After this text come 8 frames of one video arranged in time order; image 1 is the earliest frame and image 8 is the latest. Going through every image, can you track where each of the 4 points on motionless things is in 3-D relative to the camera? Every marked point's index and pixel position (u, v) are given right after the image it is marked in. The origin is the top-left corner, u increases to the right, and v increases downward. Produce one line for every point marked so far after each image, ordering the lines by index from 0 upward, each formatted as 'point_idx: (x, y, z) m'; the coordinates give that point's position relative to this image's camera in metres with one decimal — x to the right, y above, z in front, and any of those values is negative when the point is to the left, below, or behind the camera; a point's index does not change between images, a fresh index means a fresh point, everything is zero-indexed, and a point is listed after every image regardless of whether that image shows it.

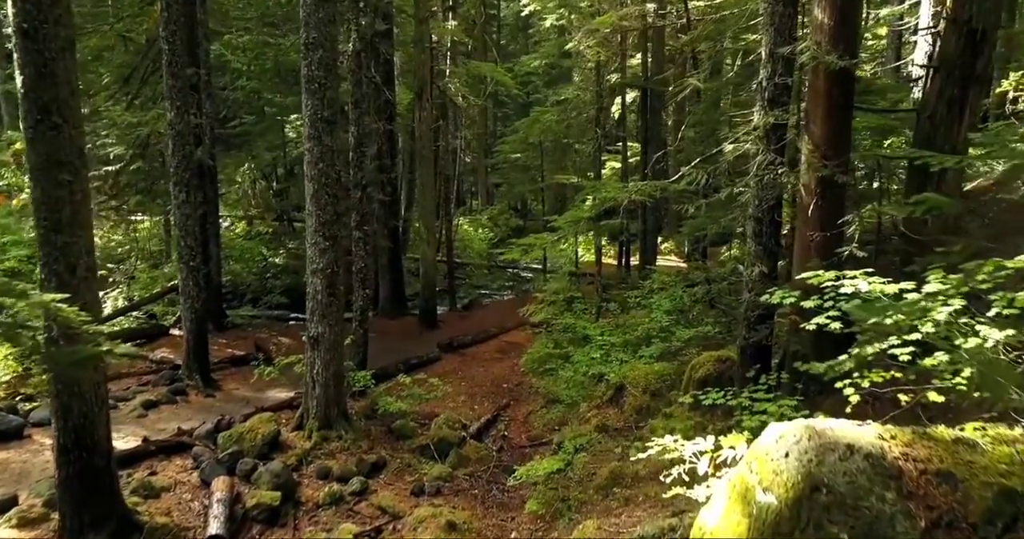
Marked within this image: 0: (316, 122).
0: (-2.8, +2.1, +9.2) m
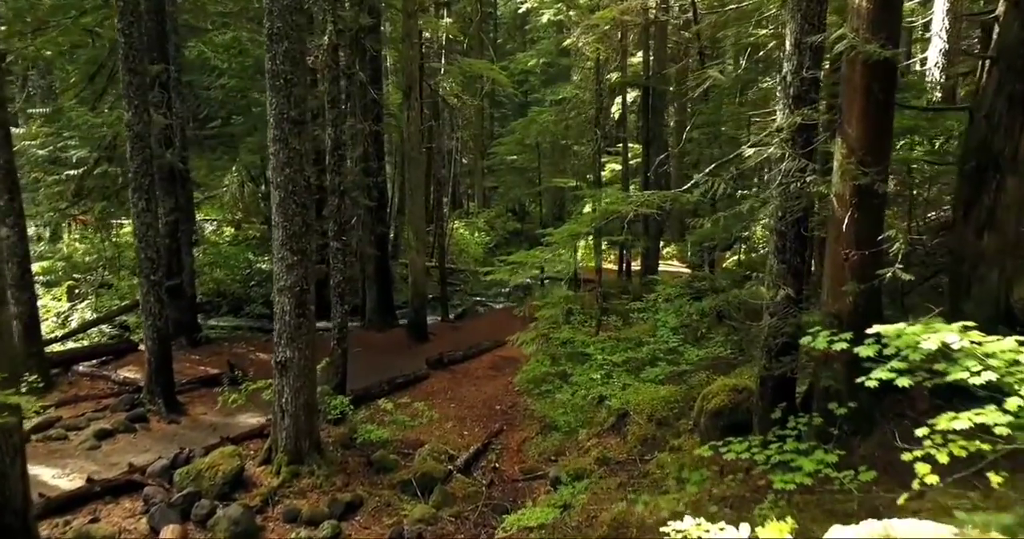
0: (-2.9, +1.8, +8.2) m
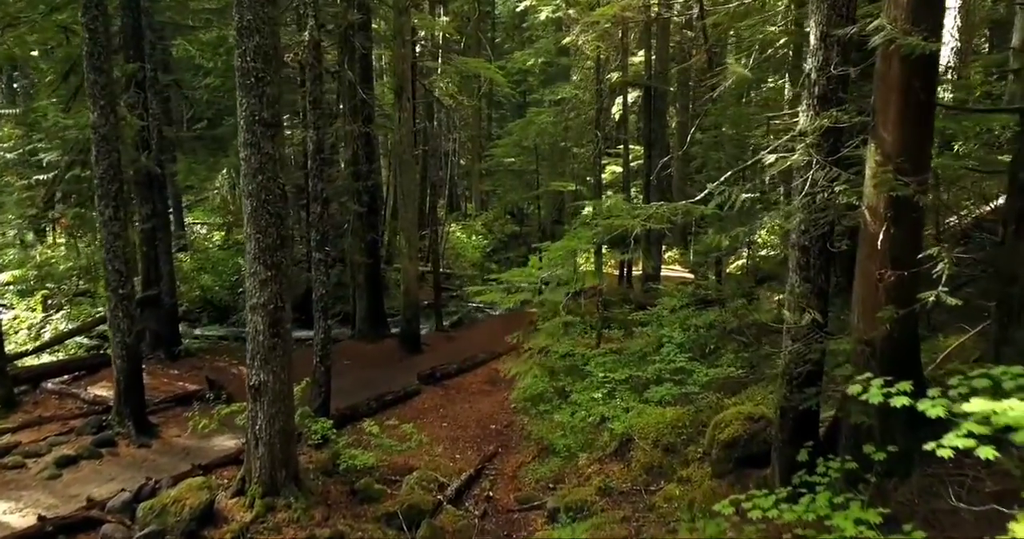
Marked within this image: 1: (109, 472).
0: (-3.0, +1.6, +7.5) m
1: (-5.6, -2.8, +8.9) m
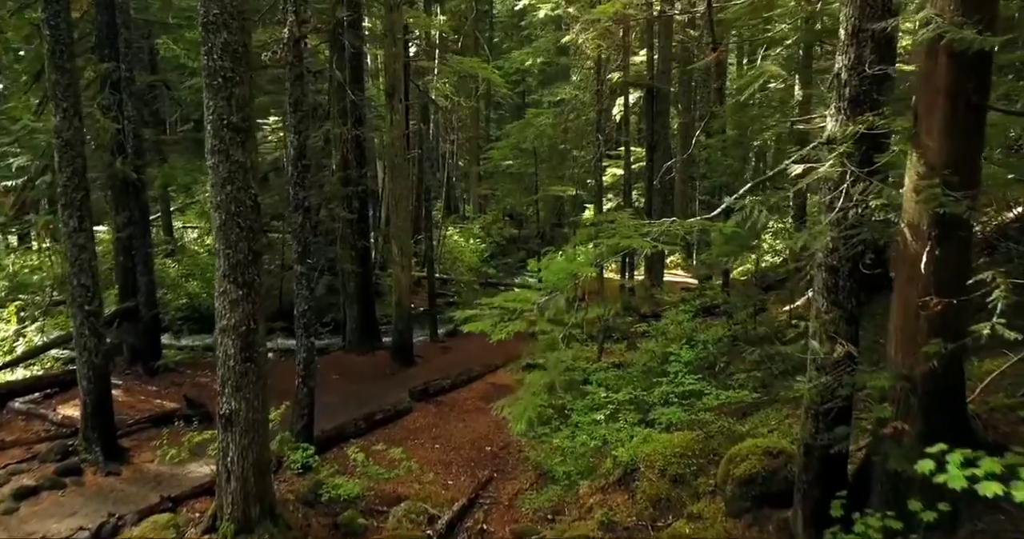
0: (-3.1, +1.4, +6.8) m
1: (-5.6, -3.0, +8.2) m
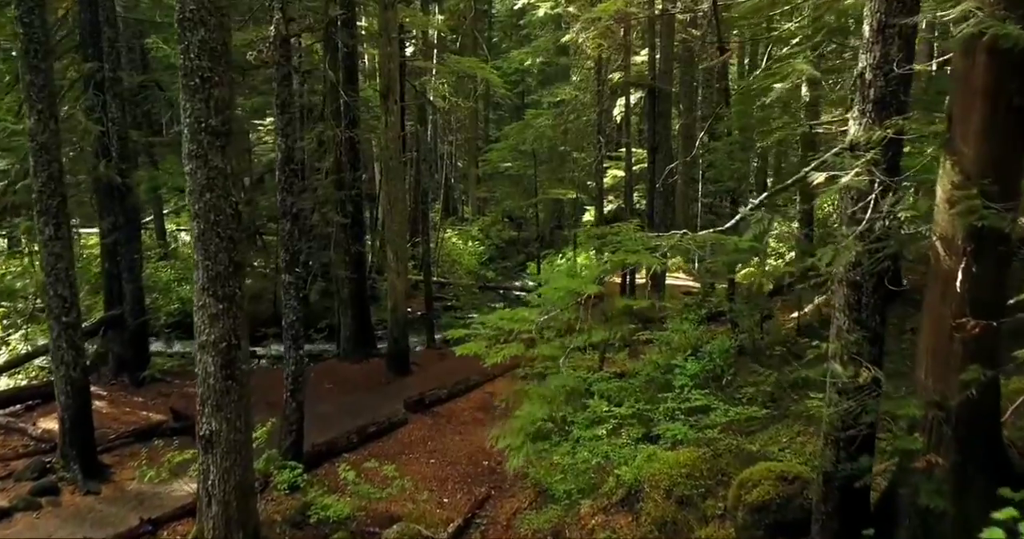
0: (-3.1, +1.3, +6.4) m
1: (-5.6, -3.1, +7.8) m
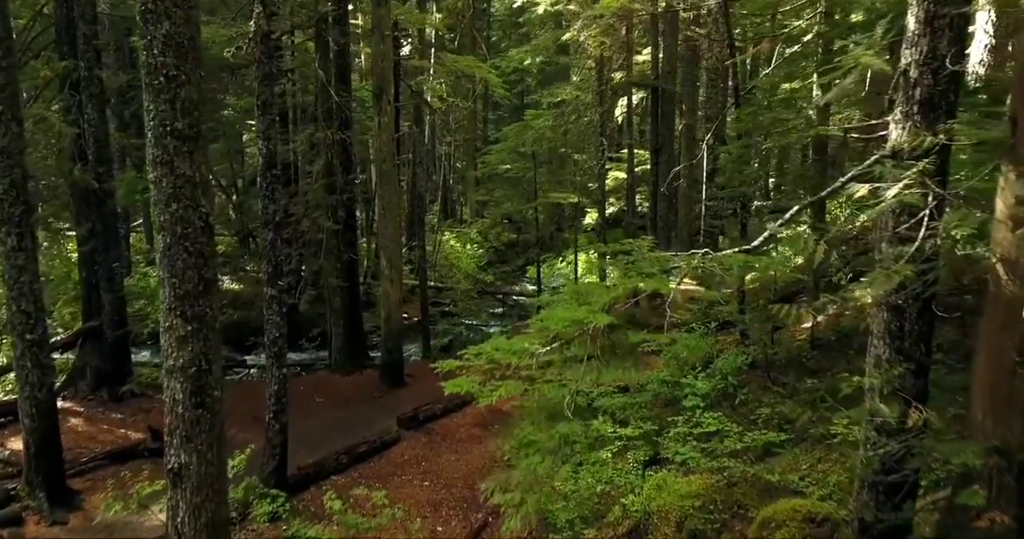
0: (-3.1, +1.2, +5.8) m
1: (-5.7, -3.3, +7.2) m
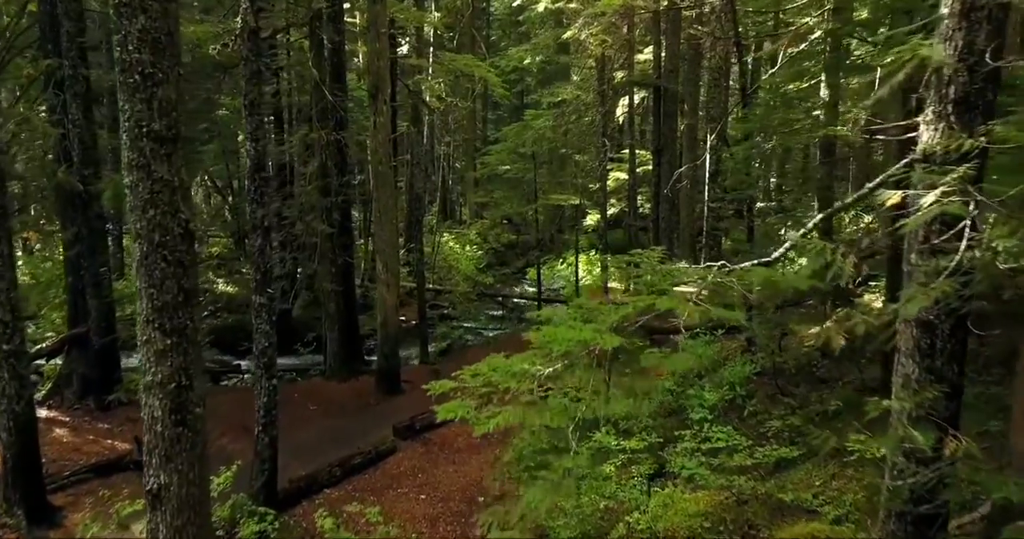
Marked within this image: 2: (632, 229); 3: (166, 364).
0: (-3.1, +1.1, +5.4) m
1: (-5.7, -3.4, +6.9) m
2: (+3.6, +1.2, +19.6) m
3: (-3.1, -0.8, +5.7) m
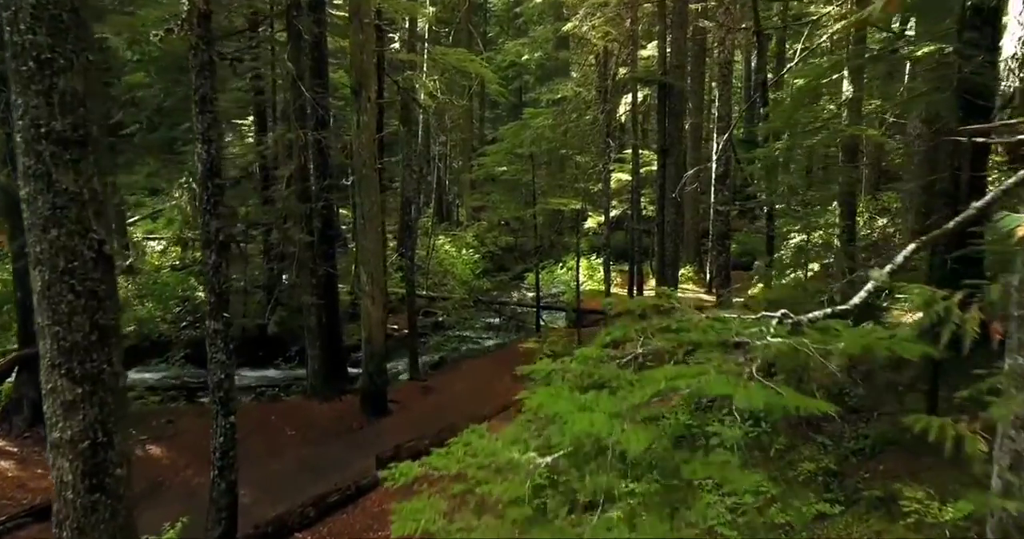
0: (-3.2, +0.8, +4.3) m
1: (-5.7, -3.6, +5.8) m
2: (+3.5, +1.0, +18.5) m
3: (-3.1, -1.1, +4.7) m
